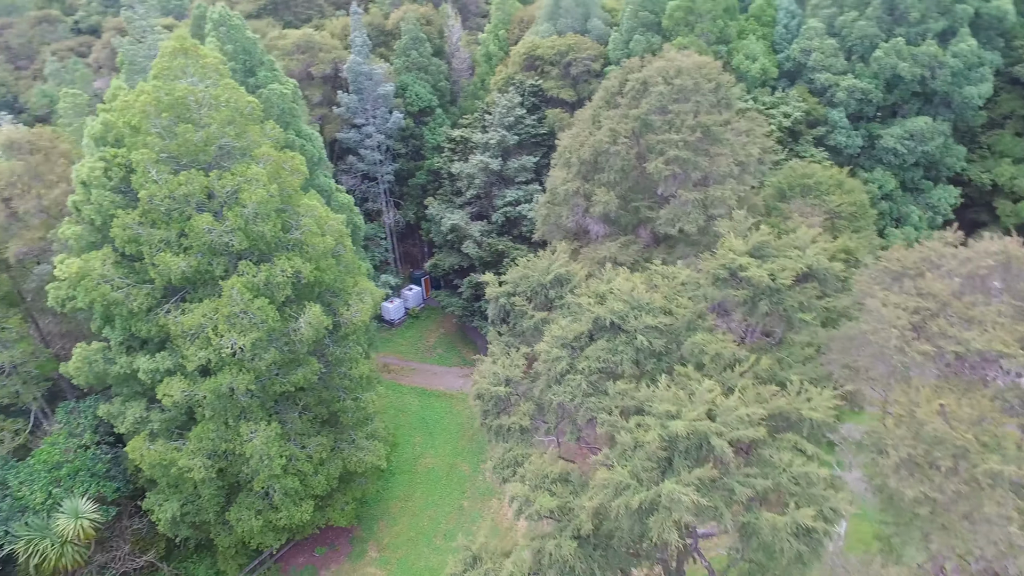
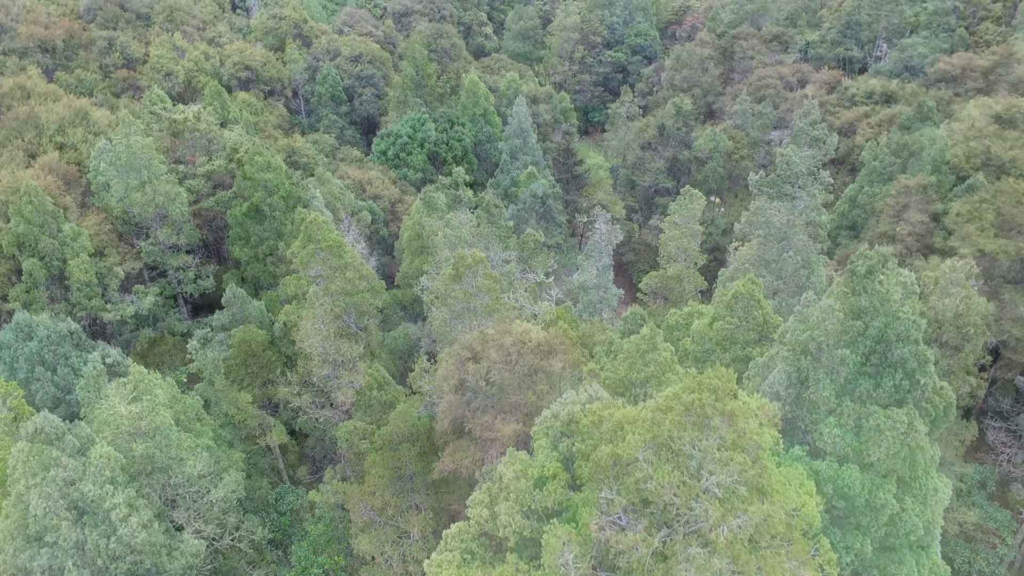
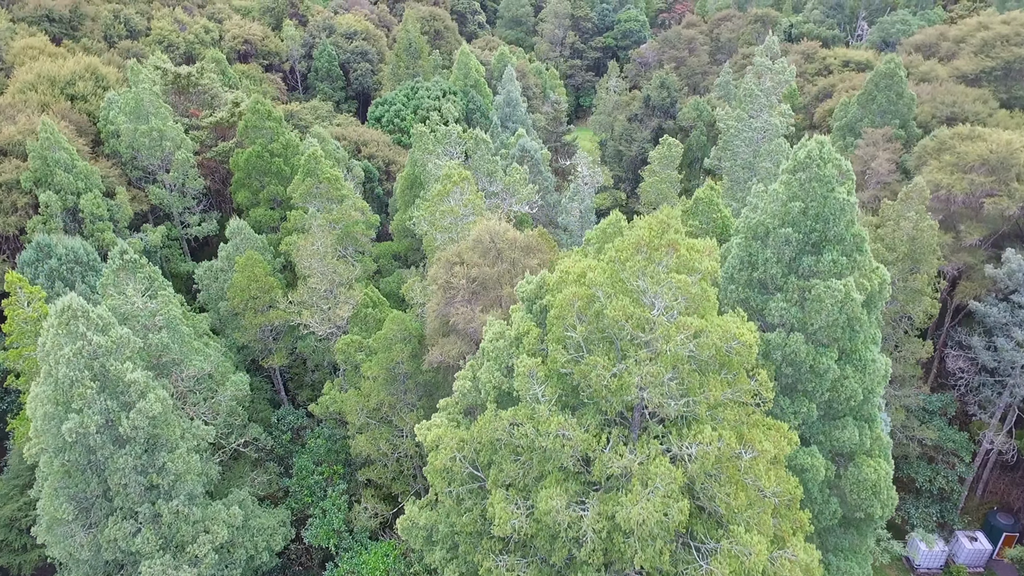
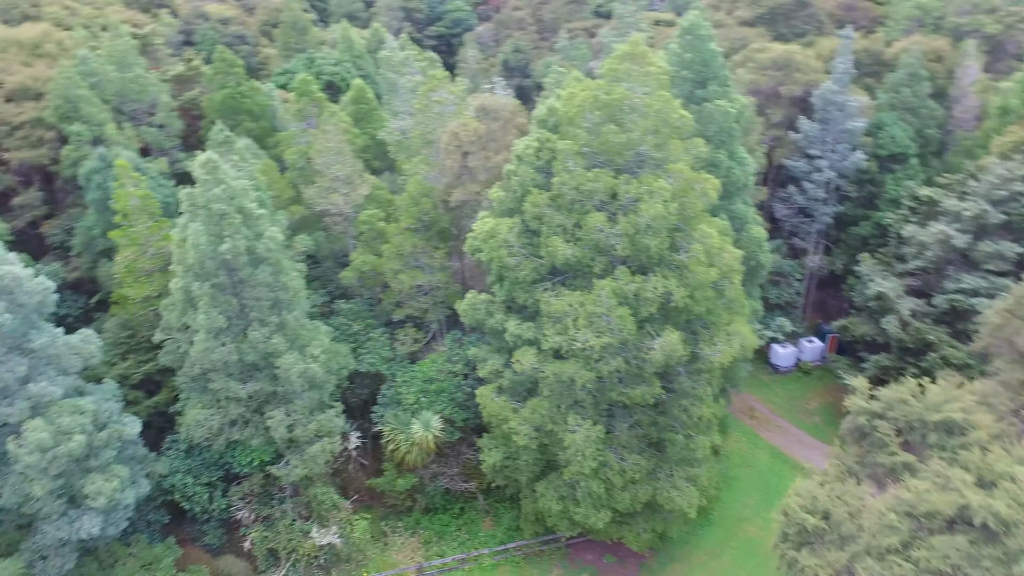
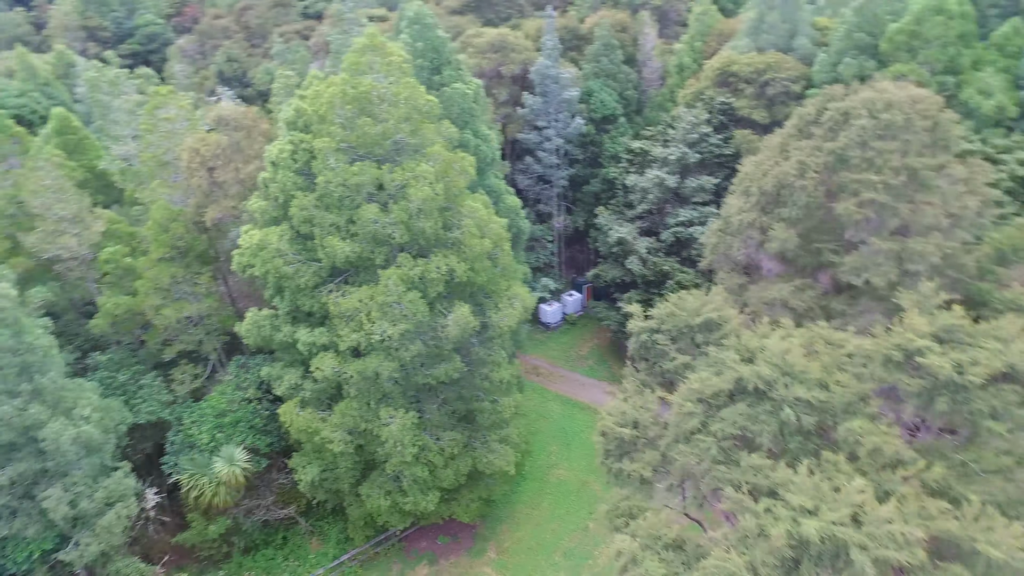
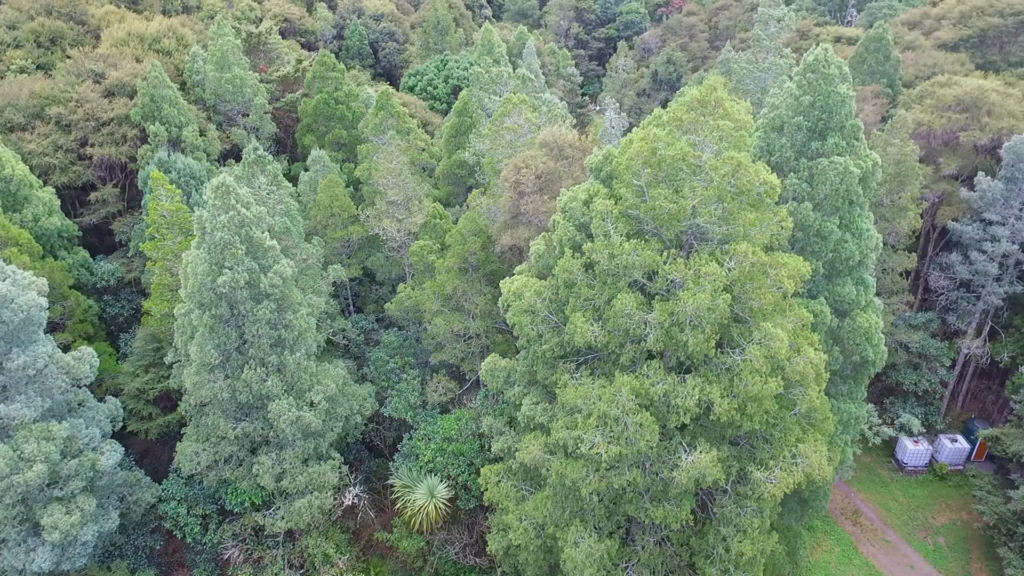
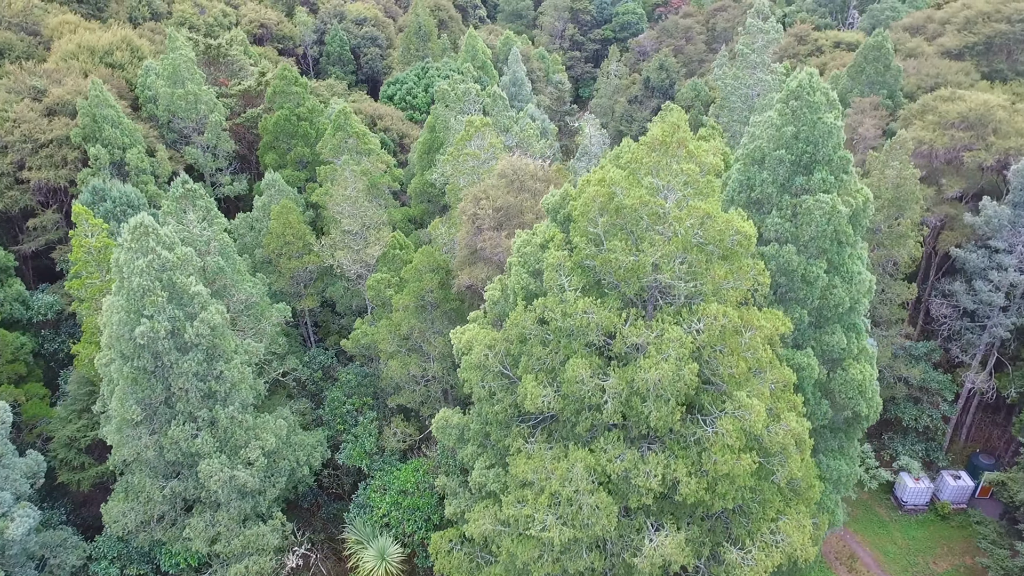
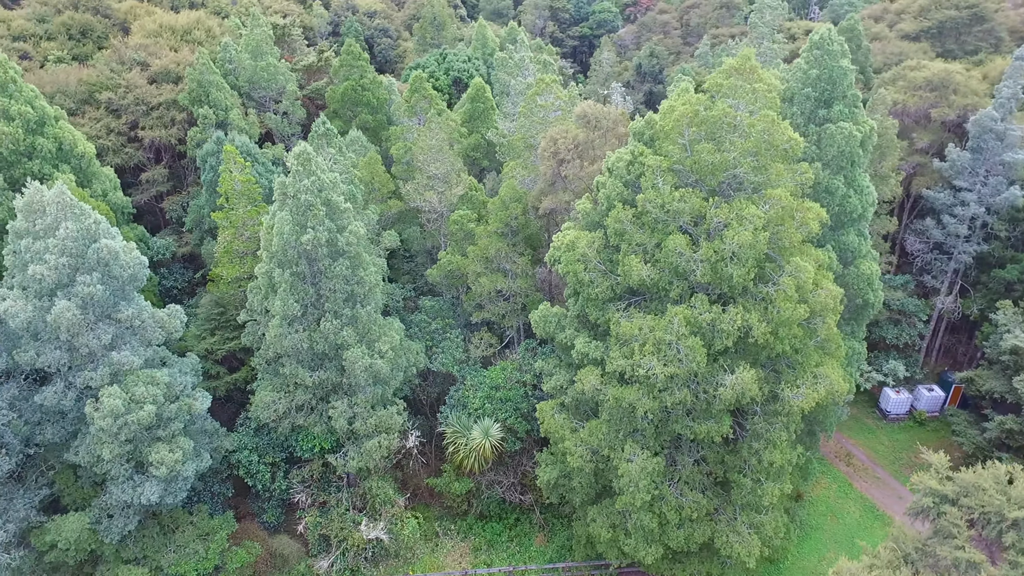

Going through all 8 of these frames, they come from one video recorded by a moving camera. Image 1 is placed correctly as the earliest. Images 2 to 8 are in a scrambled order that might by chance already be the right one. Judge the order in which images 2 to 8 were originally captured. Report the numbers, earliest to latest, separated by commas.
5, 4, 8, 6, 7, 3, 2
